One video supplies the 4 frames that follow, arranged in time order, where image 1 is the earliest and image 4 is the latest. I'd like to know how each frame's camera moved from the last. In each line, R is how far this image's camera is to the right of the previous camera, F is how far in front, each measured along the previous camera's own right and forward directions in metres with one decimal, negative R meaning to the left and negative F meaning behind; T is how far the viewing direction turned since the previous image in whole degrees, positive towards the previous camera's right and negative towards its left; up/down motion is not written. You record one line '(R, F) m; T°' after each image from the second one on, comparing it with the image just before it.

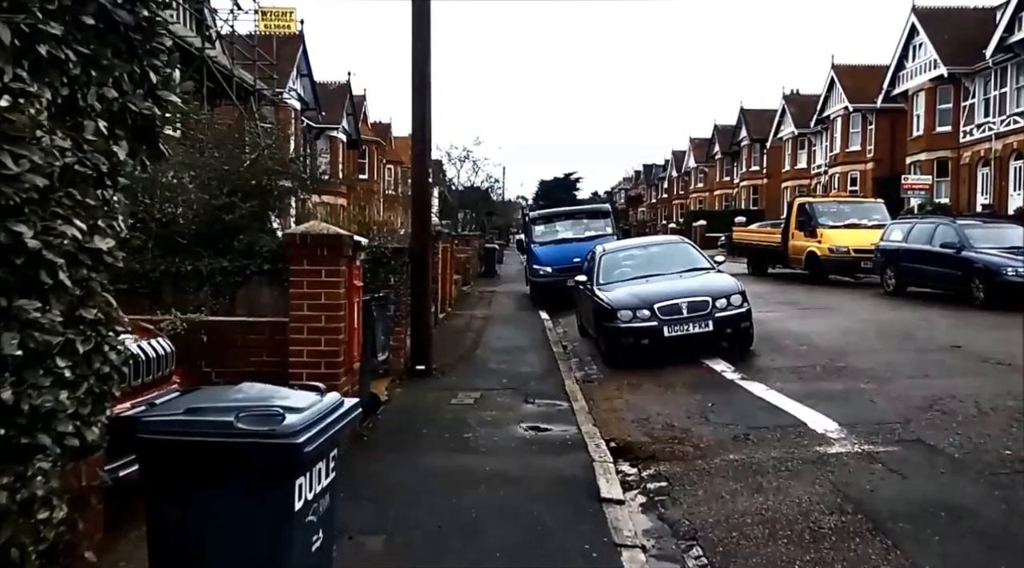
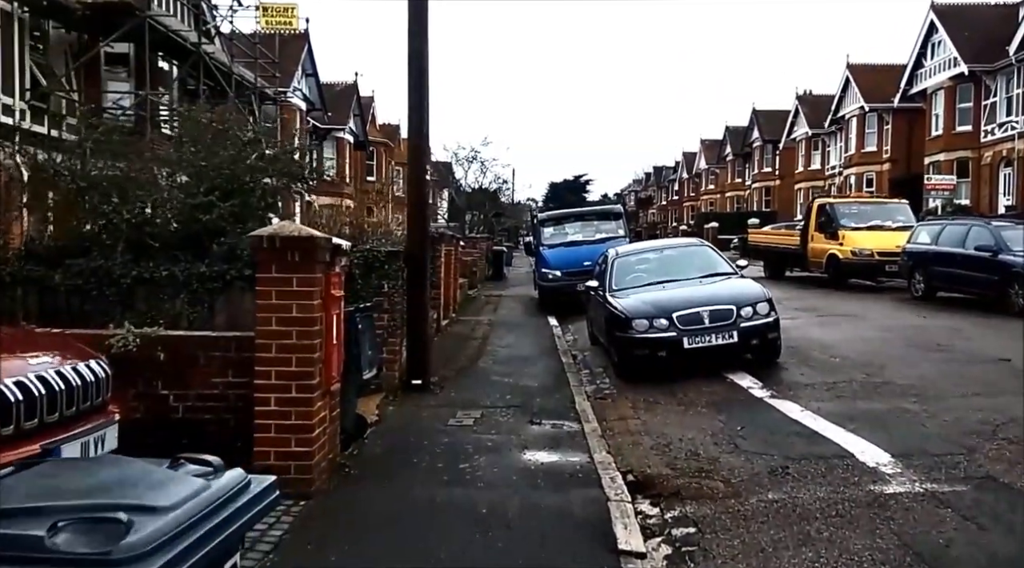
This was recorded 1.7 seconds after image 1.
(0.0, +0.8) m; -1°
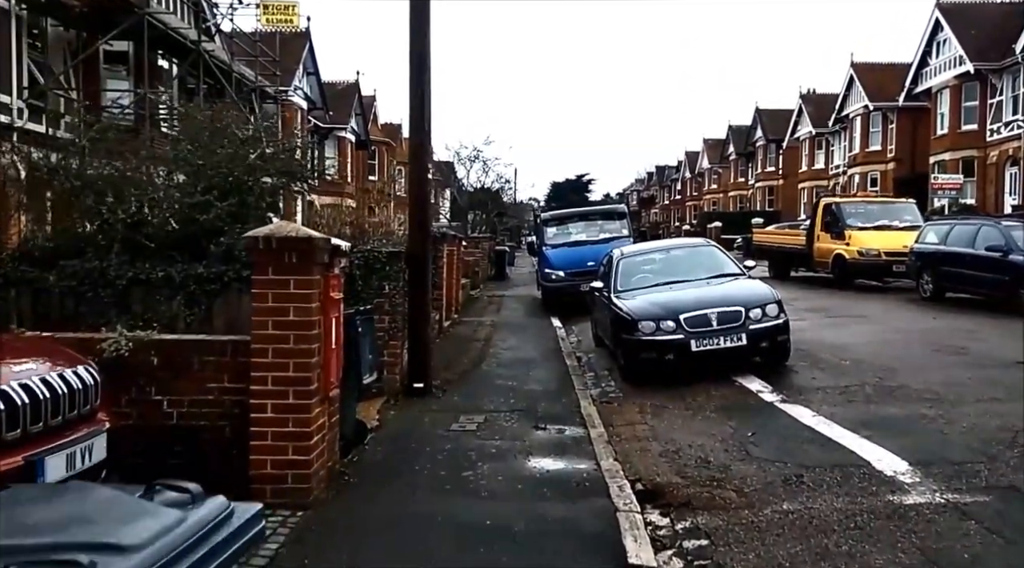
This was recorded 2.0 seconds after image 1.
(0.0, +0.2) m; 0°
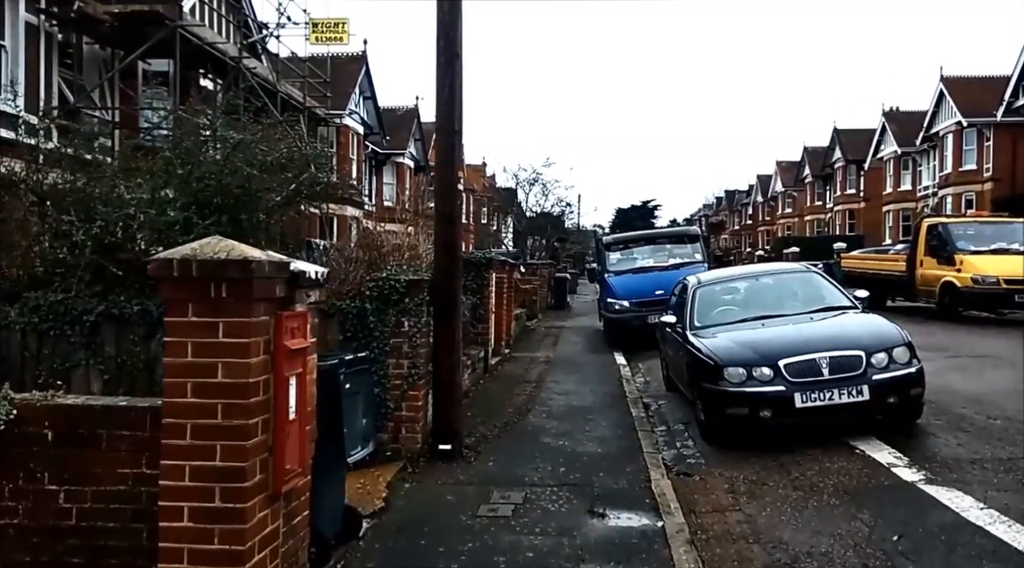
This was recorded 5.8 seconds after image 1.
(+0.1, +1.6) m; -5°
